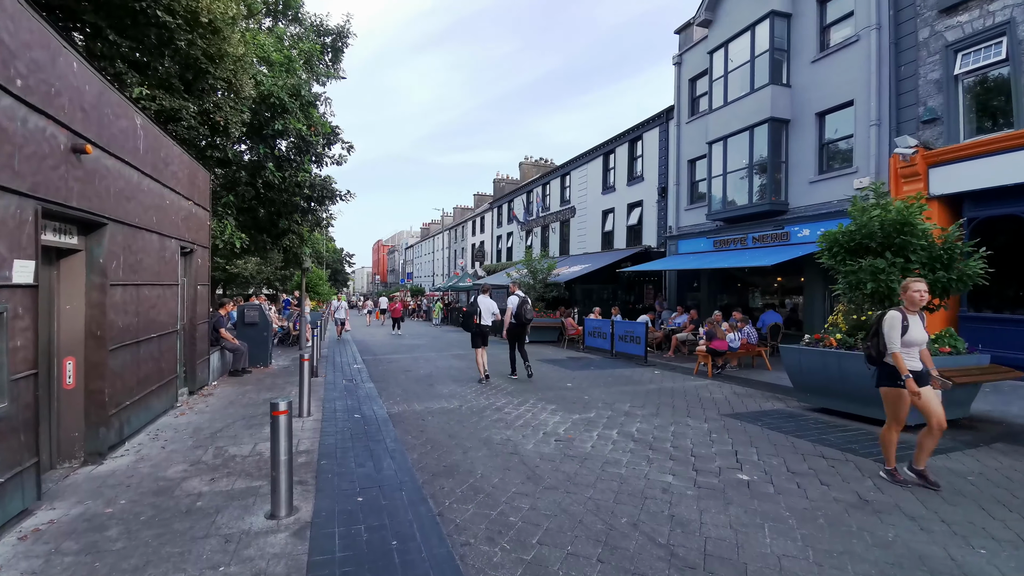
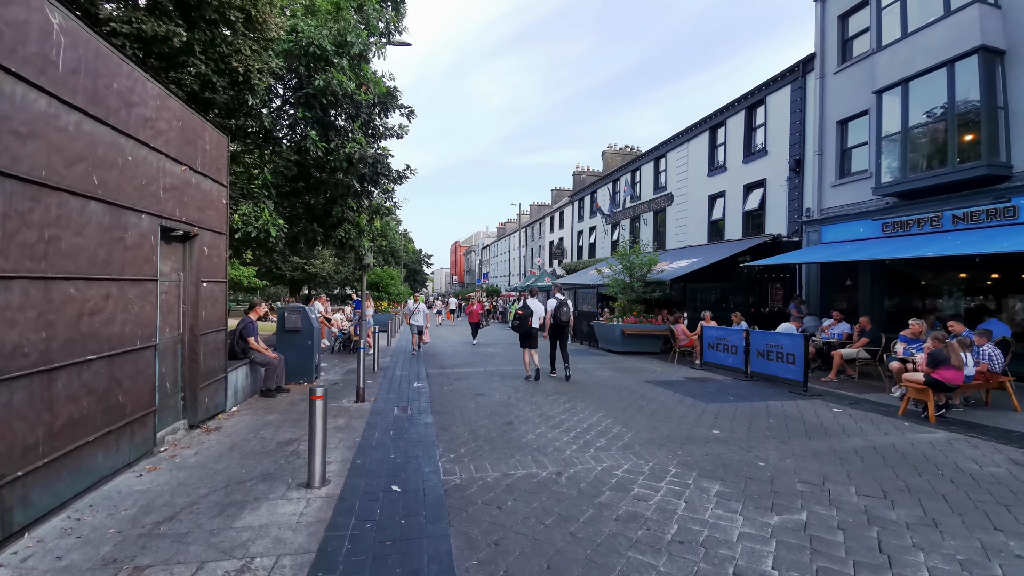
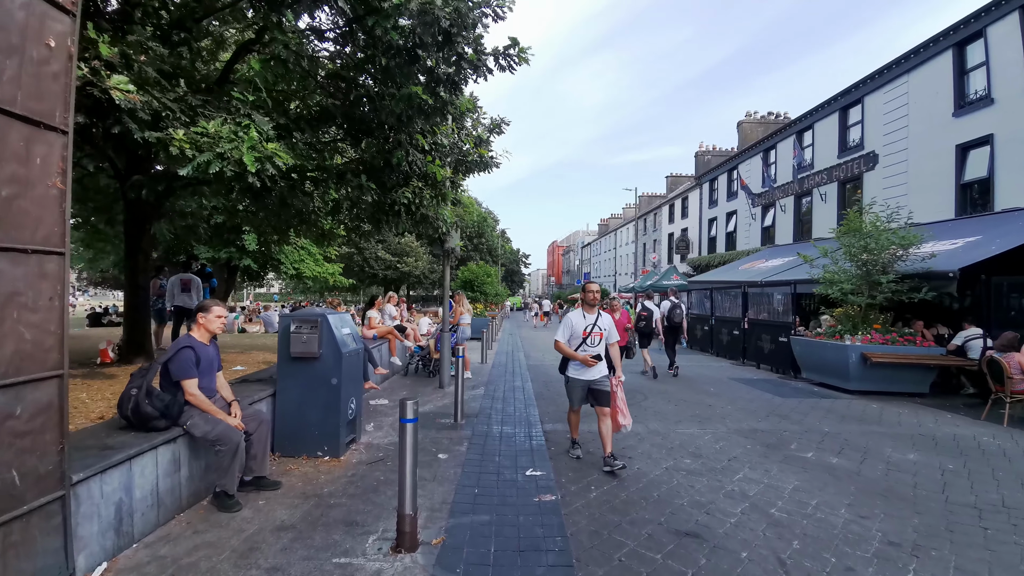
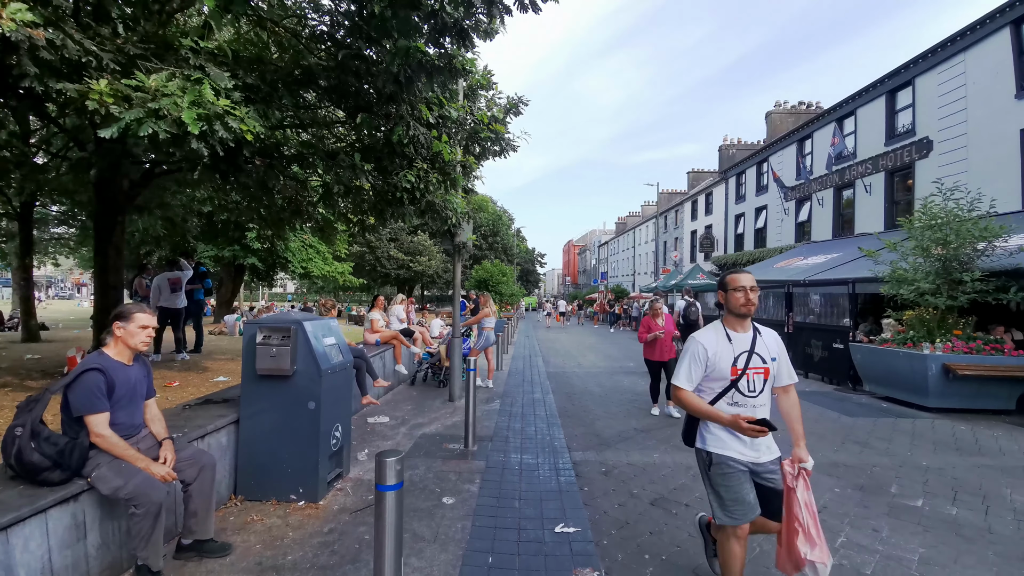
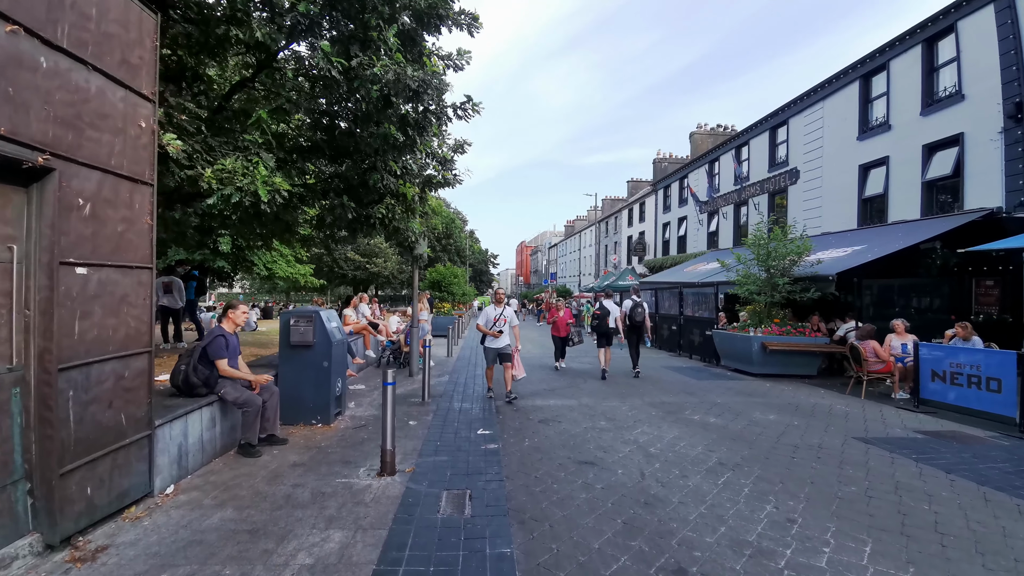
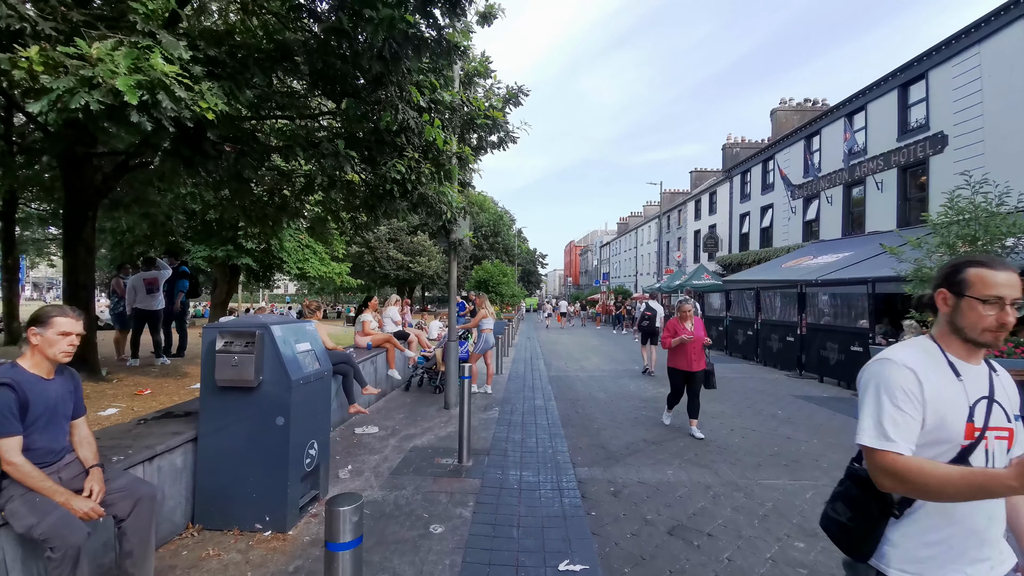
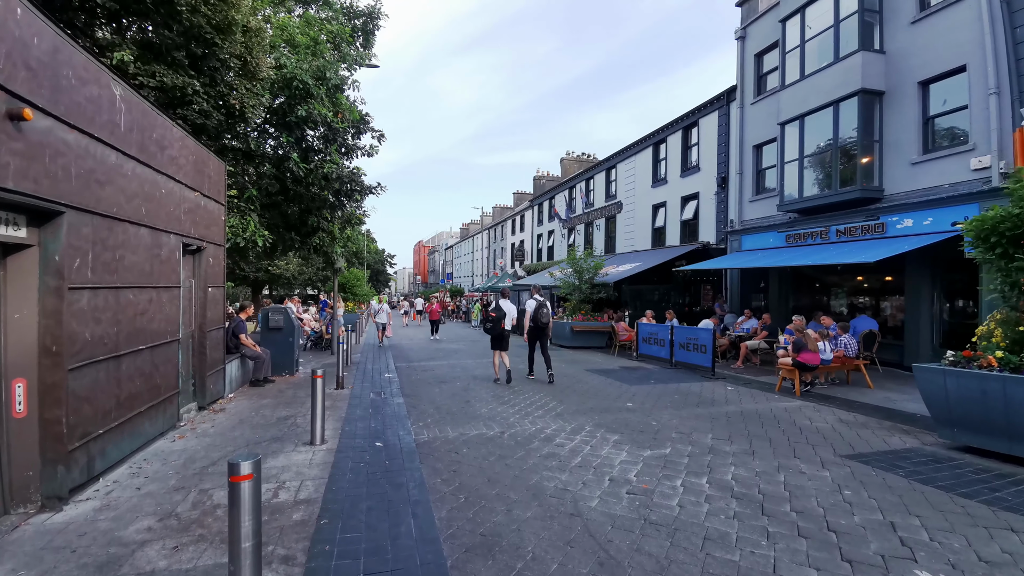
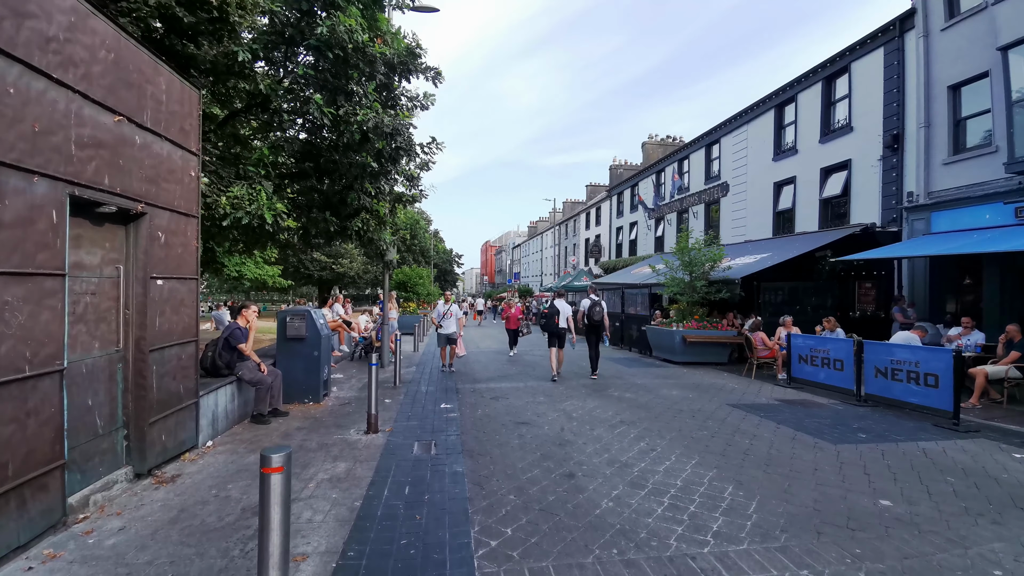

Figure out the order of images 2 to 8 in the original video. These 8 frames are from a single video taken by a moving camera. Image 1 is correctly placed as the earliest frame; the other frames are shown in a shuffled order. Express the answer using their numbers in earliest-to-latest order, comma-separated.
7, 2, 8, 5, 3, 4, 6
